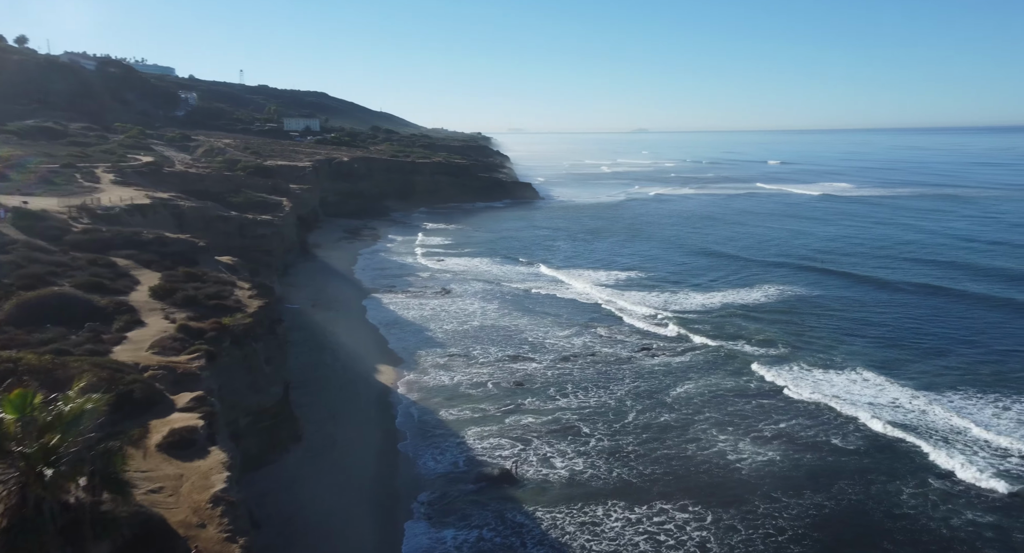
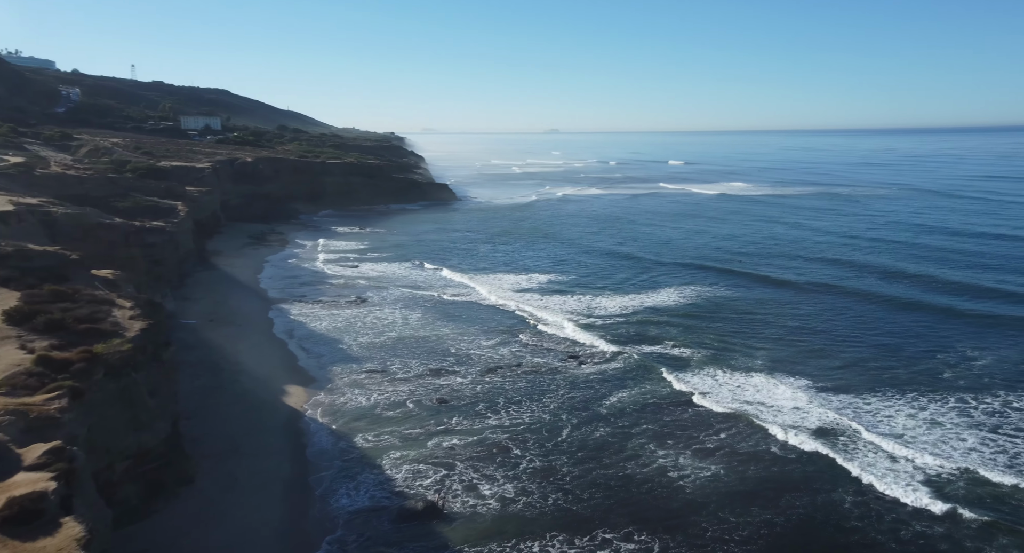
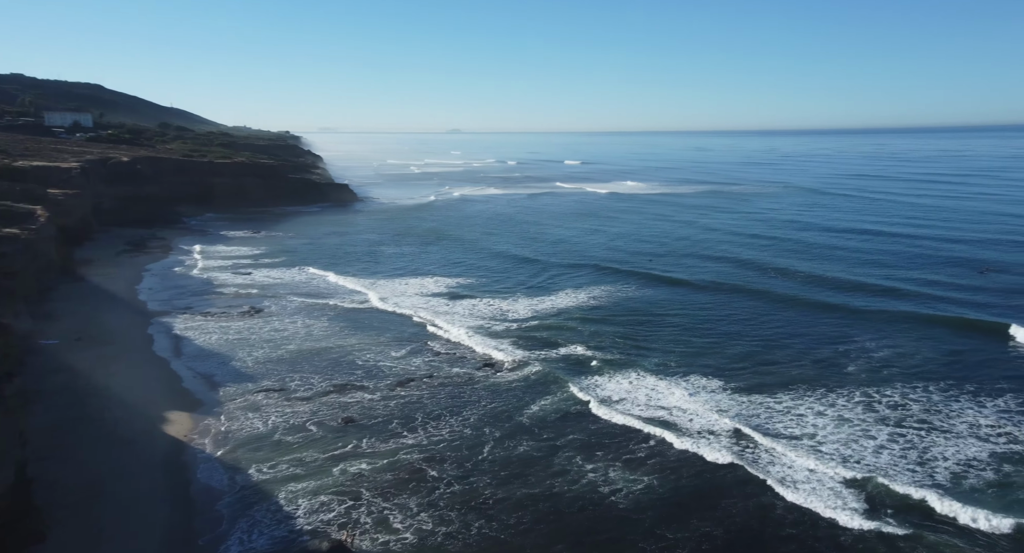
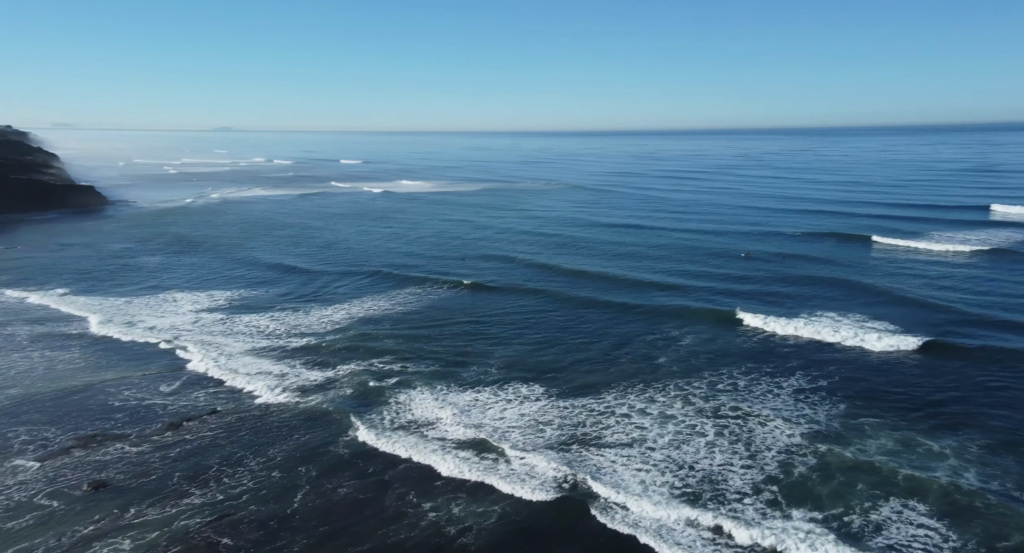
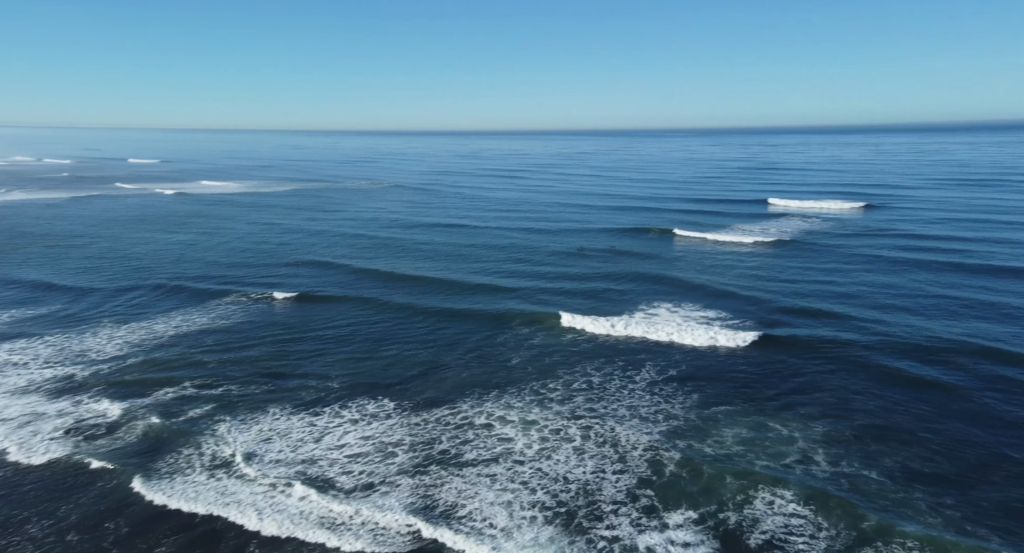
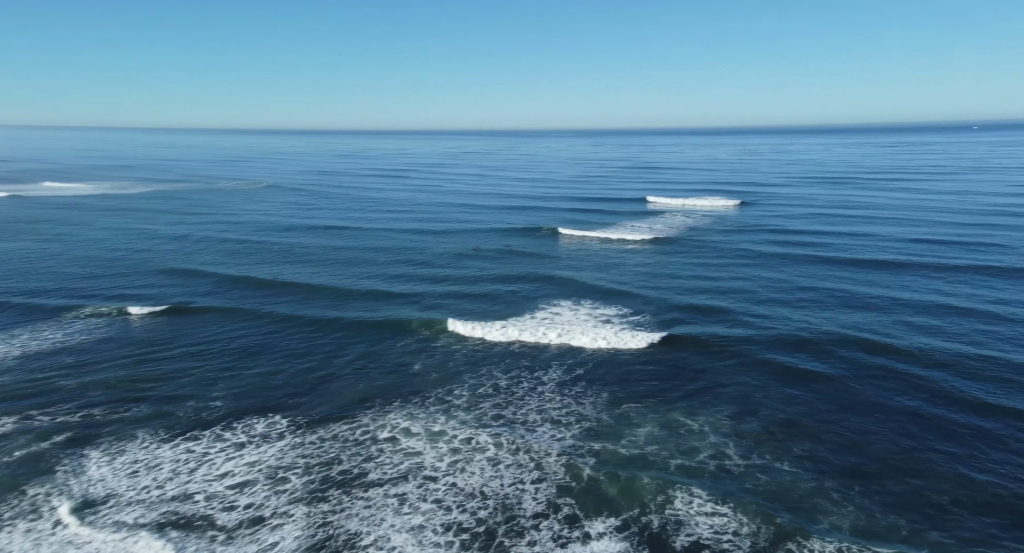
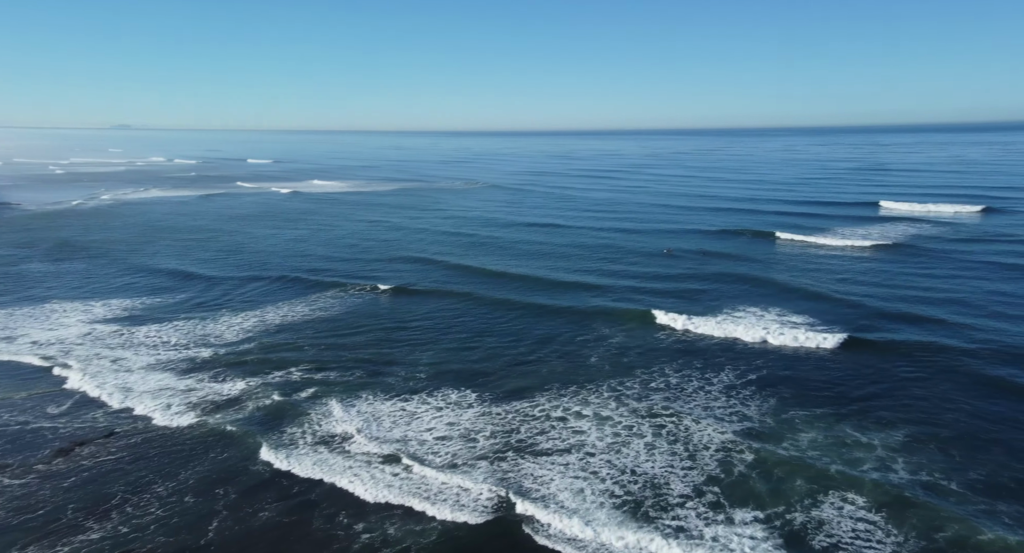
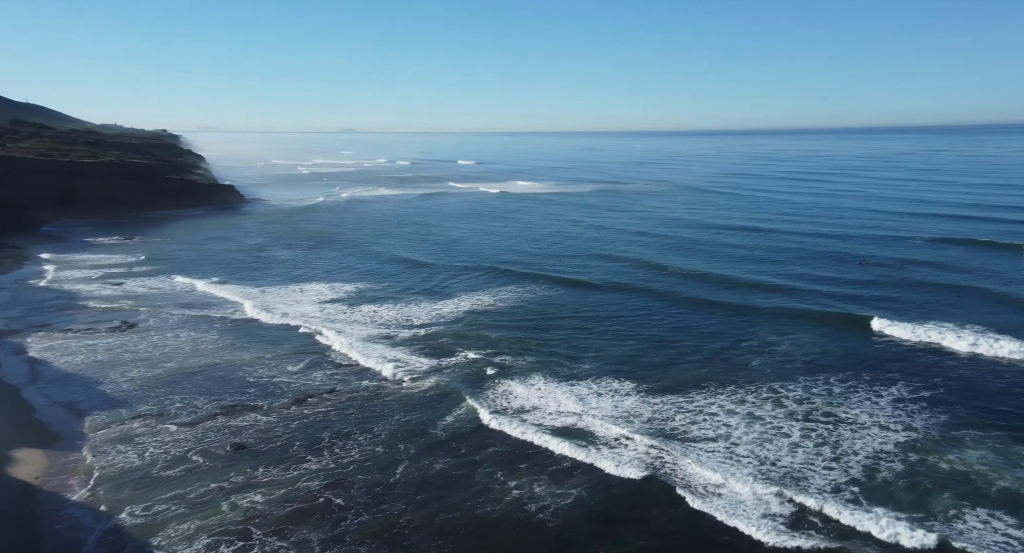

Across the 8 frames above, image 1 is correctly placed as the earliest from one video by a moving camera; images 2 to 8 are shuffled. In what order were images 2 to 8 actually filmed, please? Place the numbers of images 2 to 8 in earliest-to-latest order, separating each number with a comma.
2, 3, 8, 4, 7, 5, 6
